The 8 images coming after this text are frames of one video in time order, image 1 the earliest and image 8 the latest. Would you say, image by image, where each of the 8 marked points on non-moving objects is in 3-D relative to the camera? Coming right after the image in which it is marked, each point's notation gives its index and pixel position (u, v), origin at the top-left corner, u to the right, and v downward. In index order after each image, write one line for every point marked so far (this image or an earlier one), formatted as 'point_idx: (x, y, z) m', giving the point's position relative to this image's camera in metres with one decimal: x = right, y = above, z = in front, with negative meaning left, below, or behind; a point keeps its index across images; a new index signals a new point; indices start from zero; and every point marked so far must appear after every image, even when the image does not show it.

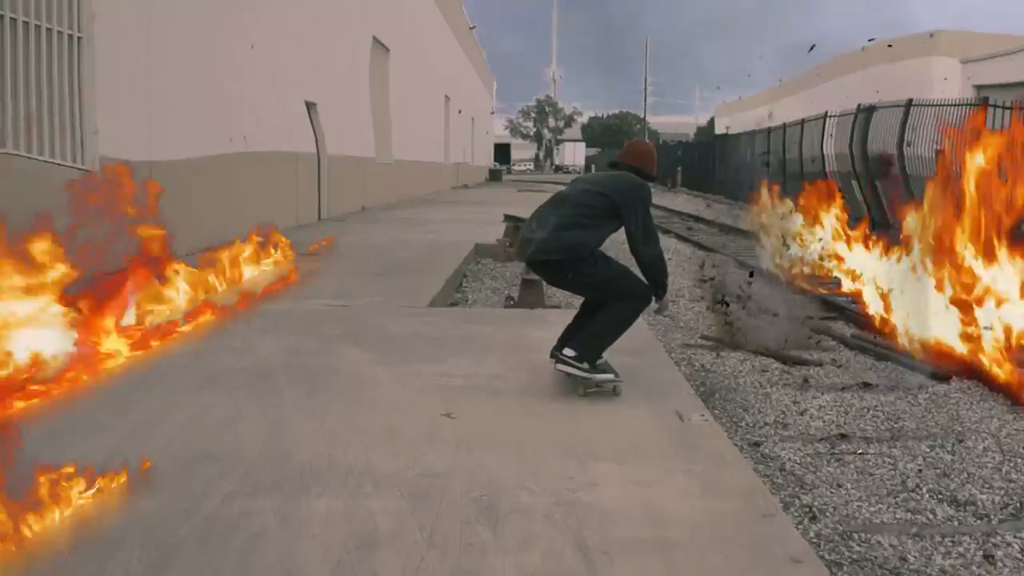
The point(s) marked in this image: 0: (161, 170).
0: (-3.1, +1.1, +10.0) m
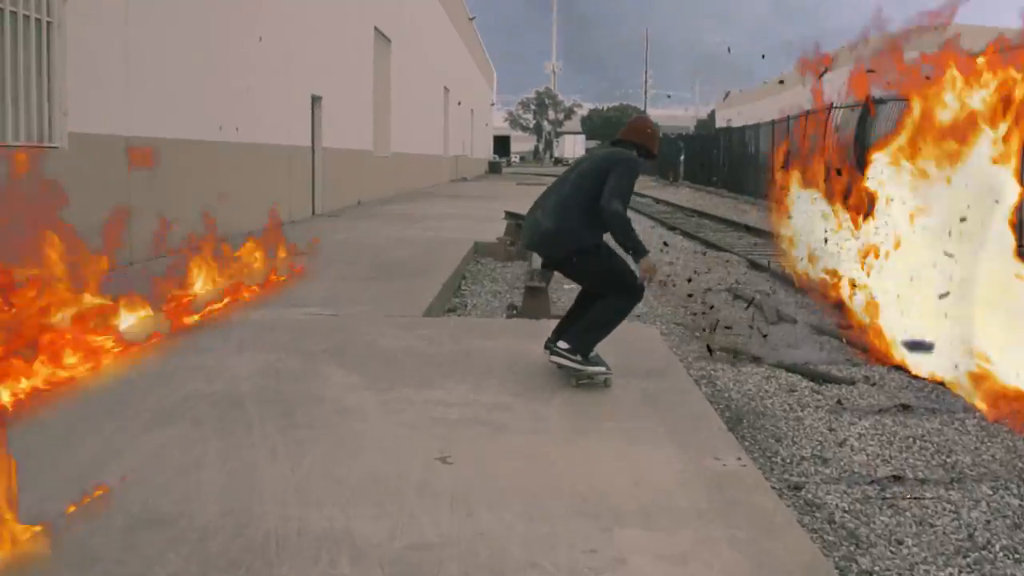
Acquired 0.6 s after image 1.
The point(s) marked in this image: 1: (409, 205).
0: (-3.1, +1.0, +9.4) m
1: (-1.9, +1.5, +19.9) m
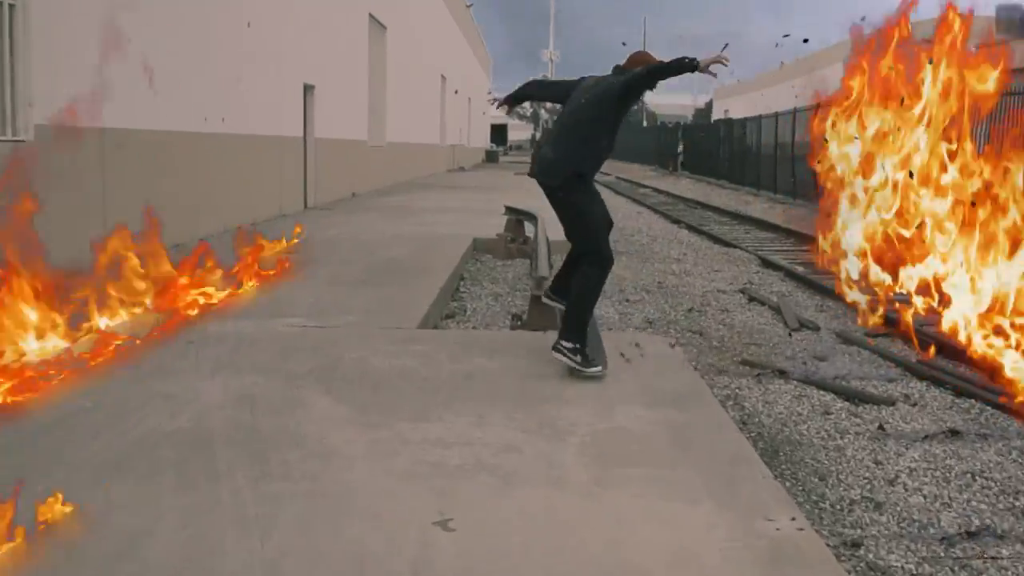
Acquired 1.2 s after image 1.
0: (-3.1, +1.0, +8.8) m
1: (-1.9, +1.6, +19.3) m
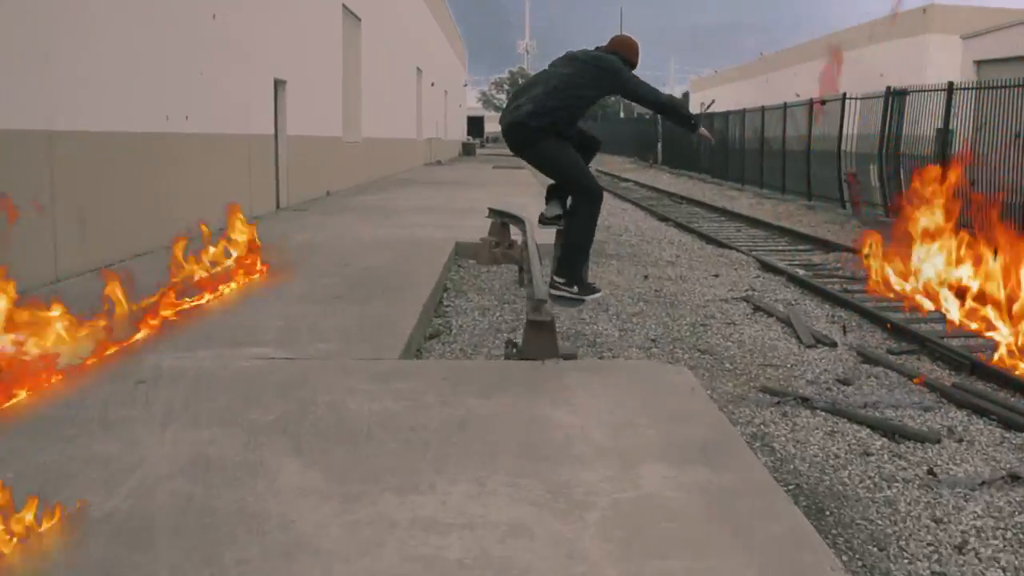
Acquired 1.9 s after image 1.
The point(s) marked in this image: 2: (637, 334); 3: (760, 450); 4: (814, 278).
0: (-3.2, +0.9, +8.1) m
1: (-2.2, +1.5, +18.5) m
2: (+0.8, -0.3, +7.2) m
3: (+1.1, -0.7, +4.8) m
4: (+2.8, +0.1, +10.4) m
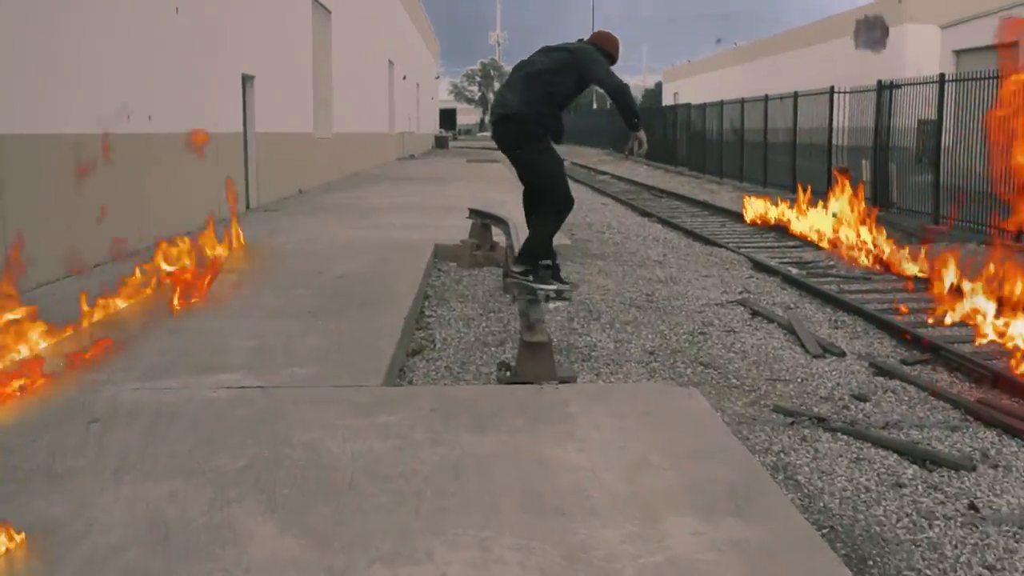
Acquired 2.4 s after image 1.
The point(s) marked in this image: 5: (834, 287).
0: (-3.3, +0.8, +7.5) m
1: (-2.5, +1.5, +18.0) m
2: (+0.7, -0.3, +6.8) m
3: (+1.1, -0.8, +4.3) m
4: (+2.7, +0.1, +10.0) m
5: (+2.8, 0.0, +9.6) m
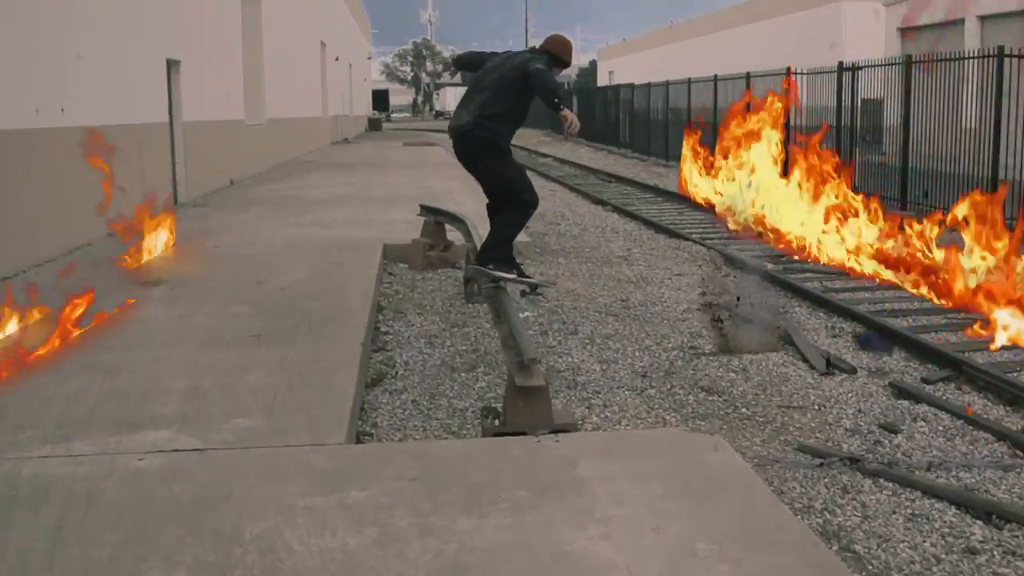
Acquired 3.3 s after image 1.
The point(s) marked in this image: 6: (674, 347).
0: (-3.5, +0.7, +6.5) m
1: (-3.4, +1.6, +17.0) m
2: (+0.6, -0.4, +6.0) m
3: (+1.1, -0.9, +3.6) m
4: (+2.3, +0.1, +9.3) m
5: (+2.5, 0.0, +9.0) m
6: (+0.9, -0.3, +6.5) m
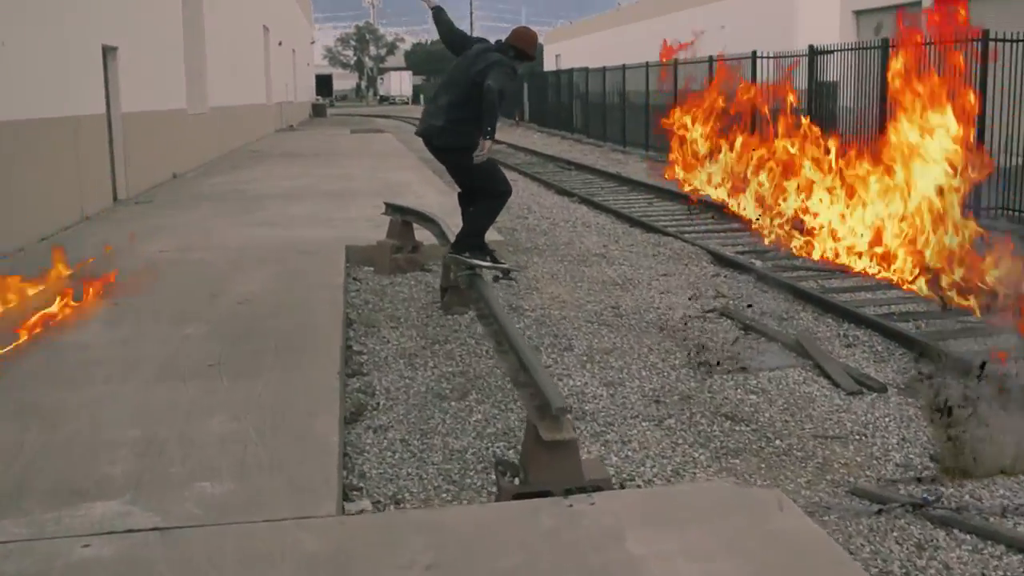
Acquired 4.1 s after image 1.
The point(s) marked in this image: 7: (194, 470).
0: (-3.6, +0.6, +5.6) m
1: (-4.0, +1.6, +16.1) m
2: (+0.6, -0.5, +5.4) m
3: (+1.2, -1.0, +3.0) m
4: (+2.1, +0.1, +8.7) m
5: (+2.3, 0.0, +8.4) m
6: (+0.9, -0.4, +5.9) m
7: (-1.0, -0.6, +3.6) m
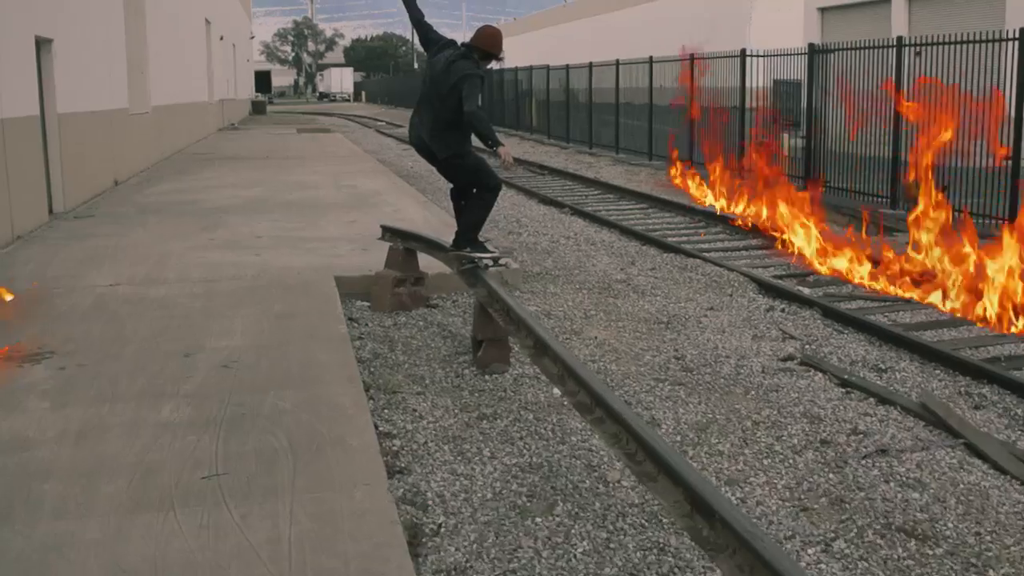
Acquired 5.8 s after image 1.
0: (-3.2, +0.3, +4.1) m
1: (-4.3, +1.4, +14.6) m
2: (+0.9, -0.7, +4.1) m
3: (+1.6, -1.2, +1.8) m
4: (+2.2, -0.1, +7.6) m
5: (+2.4, -0.2, +7.3) m
6: (+1.2, -0.6, +4.7) m
7: (-0.6, -0.9, +2.3) m
